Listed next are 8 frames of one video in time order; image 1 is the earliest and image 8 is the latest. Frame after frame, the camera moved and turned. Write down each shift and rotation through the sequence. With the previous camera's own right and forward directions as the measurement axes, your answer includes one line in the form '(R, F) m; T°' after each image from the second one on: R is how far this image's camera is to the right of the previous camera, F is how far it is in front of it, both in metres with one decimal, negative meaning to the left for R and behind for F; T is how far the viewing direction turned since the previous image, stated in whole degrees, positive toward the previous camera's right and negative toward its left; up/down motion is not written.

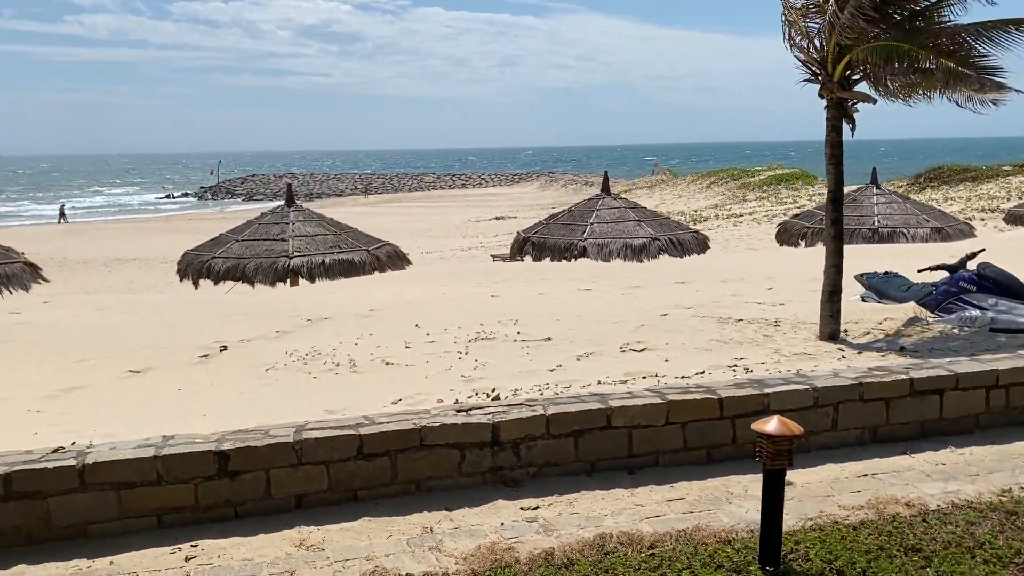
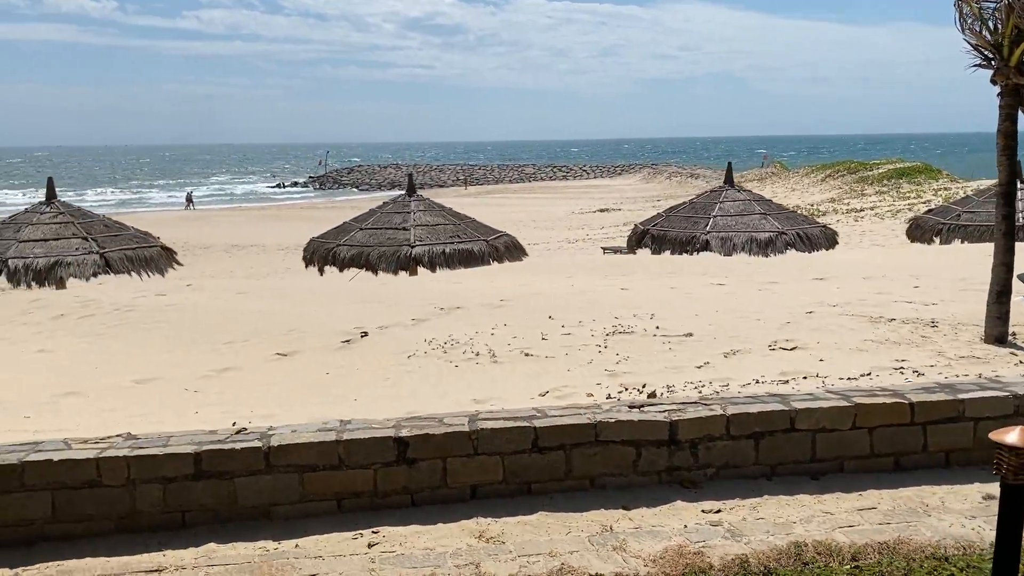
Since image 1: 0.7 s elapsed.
(-0.4, +0.1) m; -6°
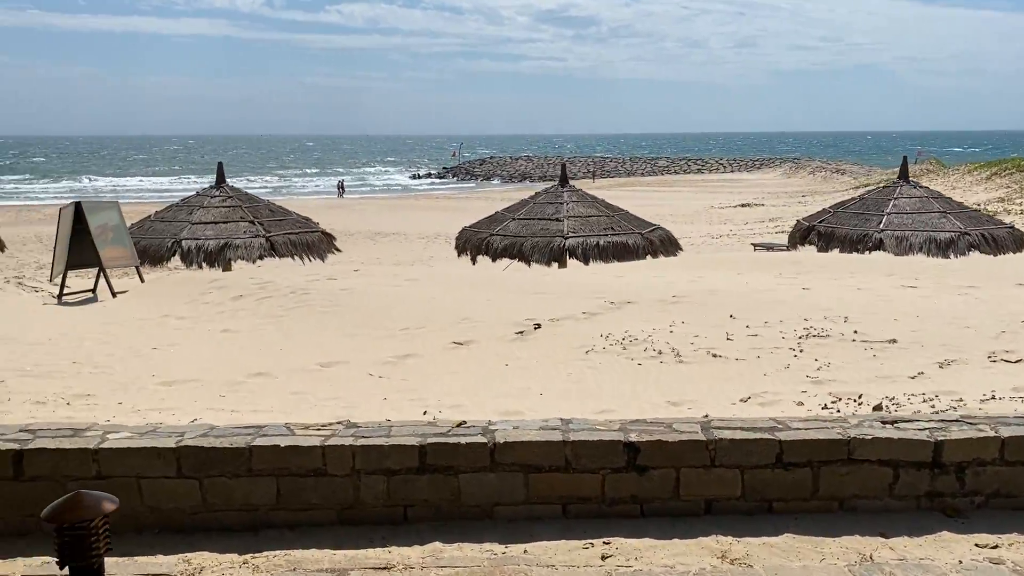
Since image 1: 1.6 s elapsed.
(-0.4, +0.2) m; -8°
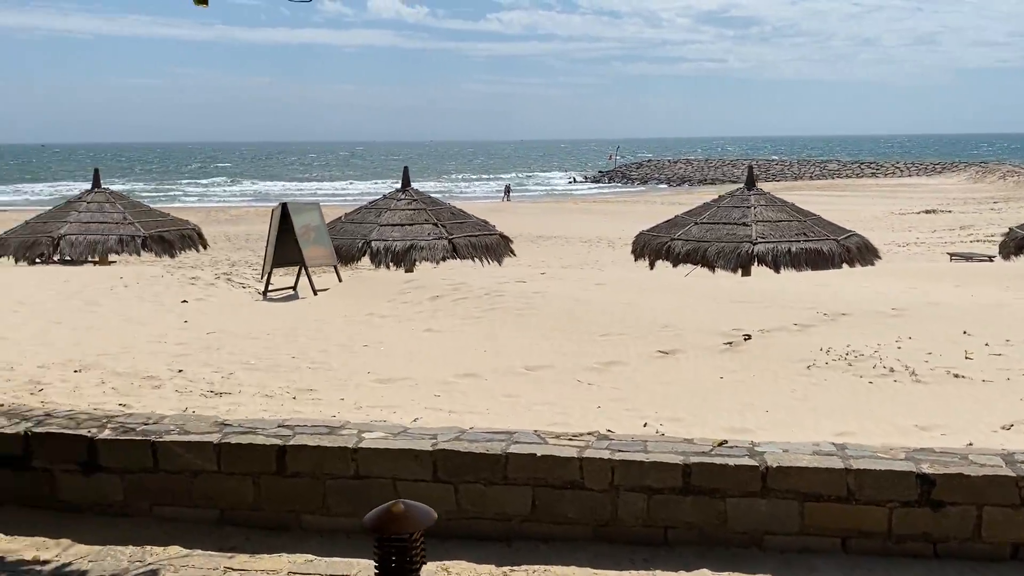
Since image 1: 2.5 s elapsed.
(-0.4, +0.1) m; -10°
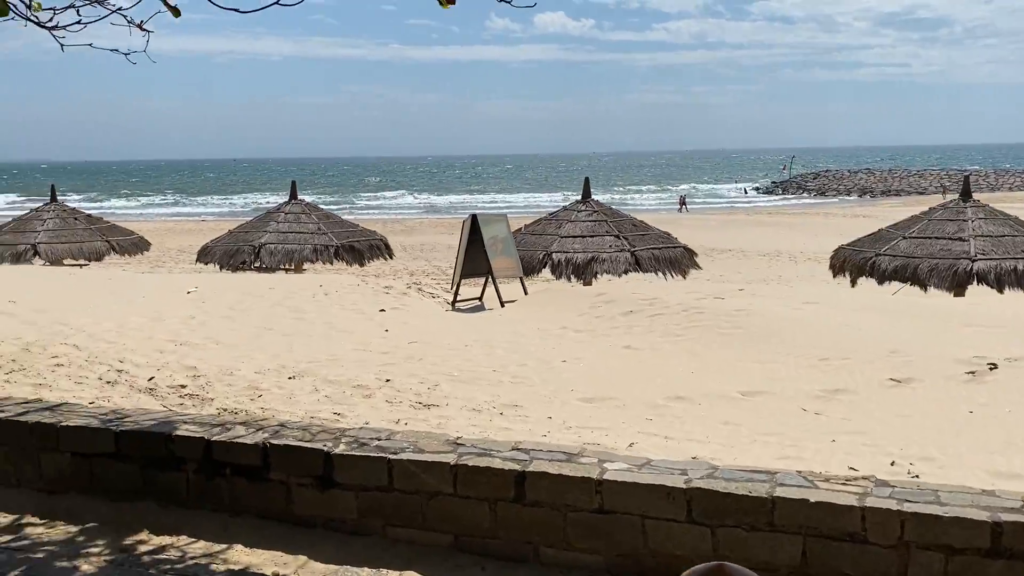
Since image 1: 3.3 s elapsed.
(-0.3, +0.2) m; -10°
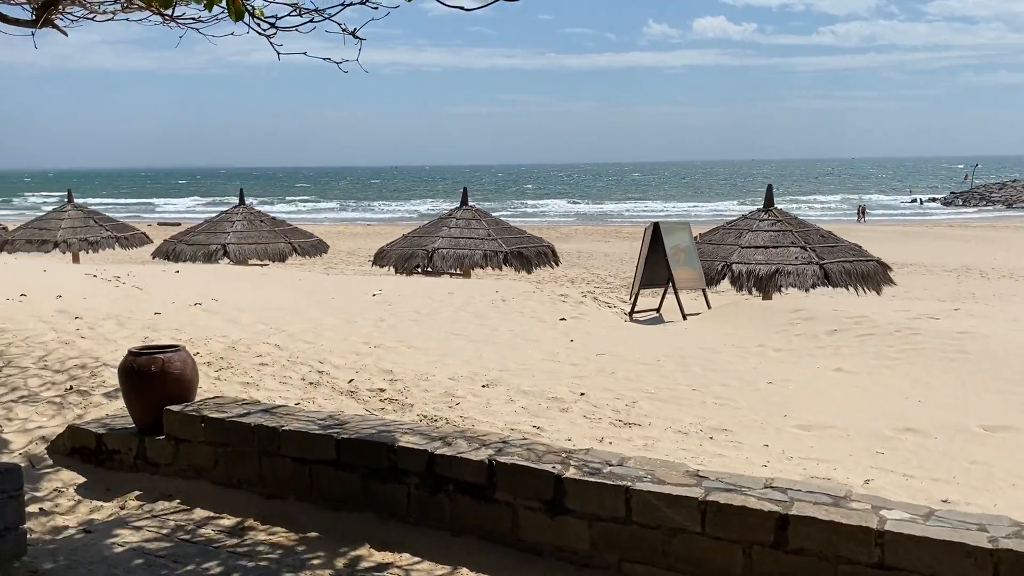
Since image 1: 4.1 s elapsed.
(-0.4, +0.2) m; -10°
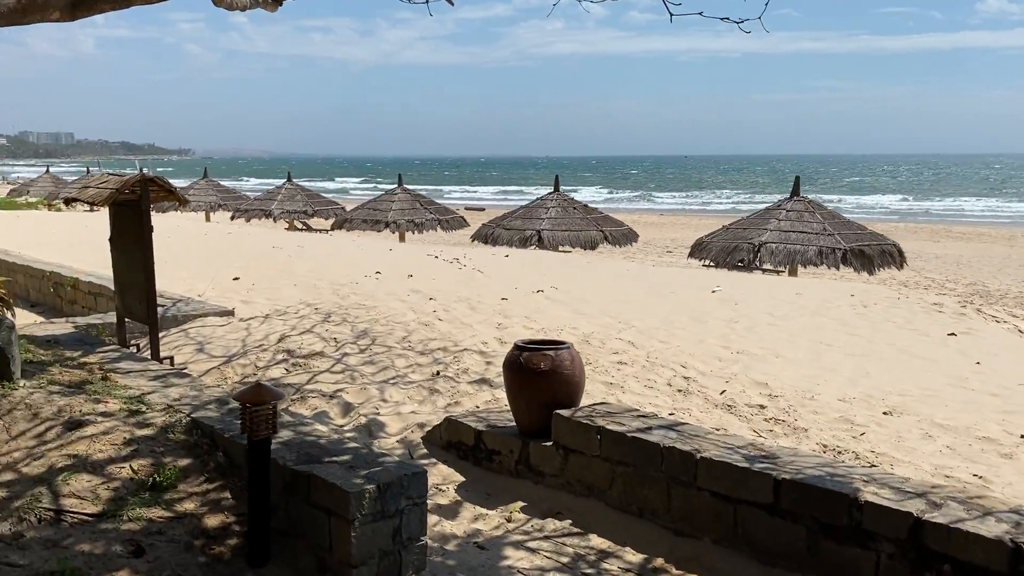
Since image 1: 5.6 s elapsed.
(-0.7, +0.6) m; -18°
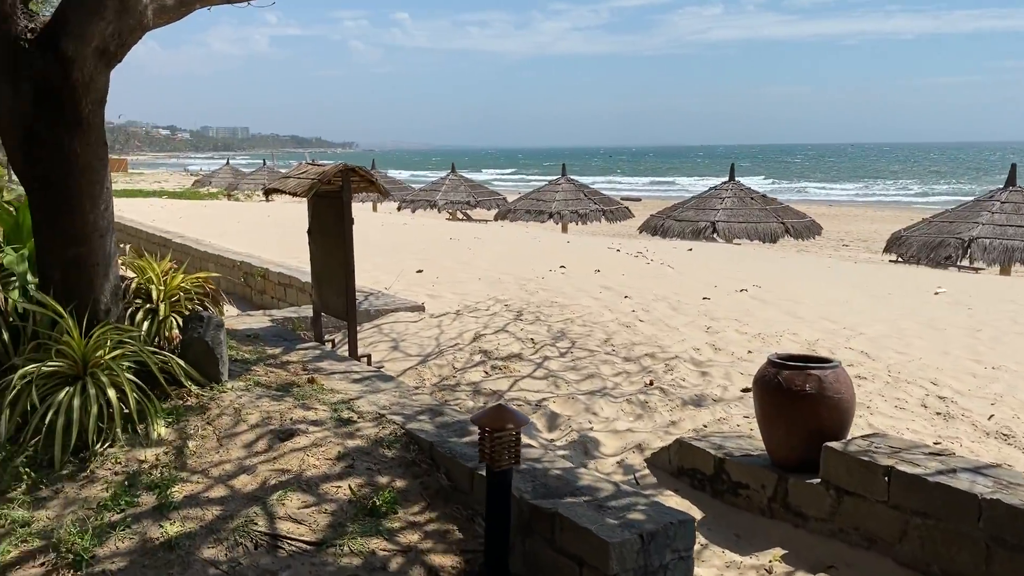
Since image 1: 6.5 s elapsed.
(-0.4, +0.5) m; -10°
